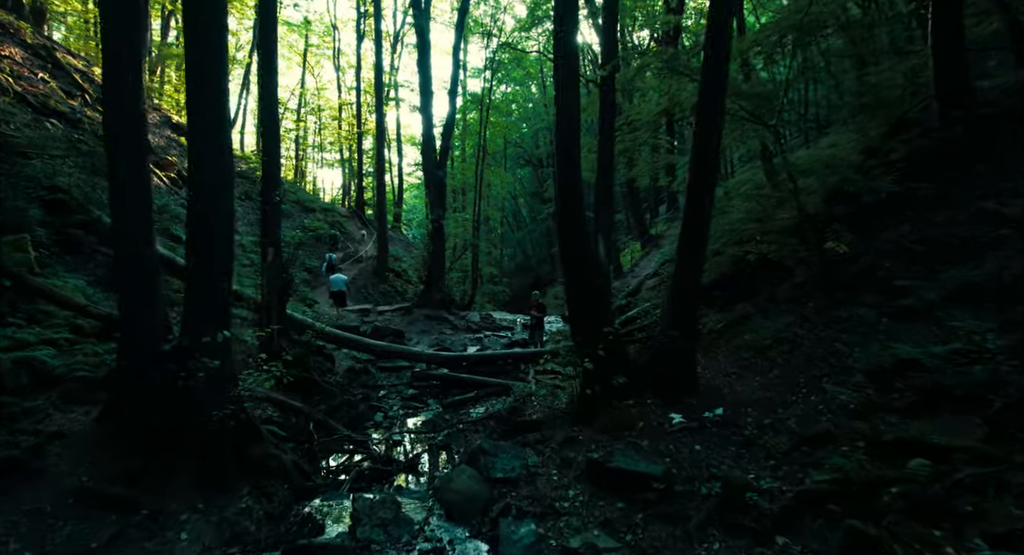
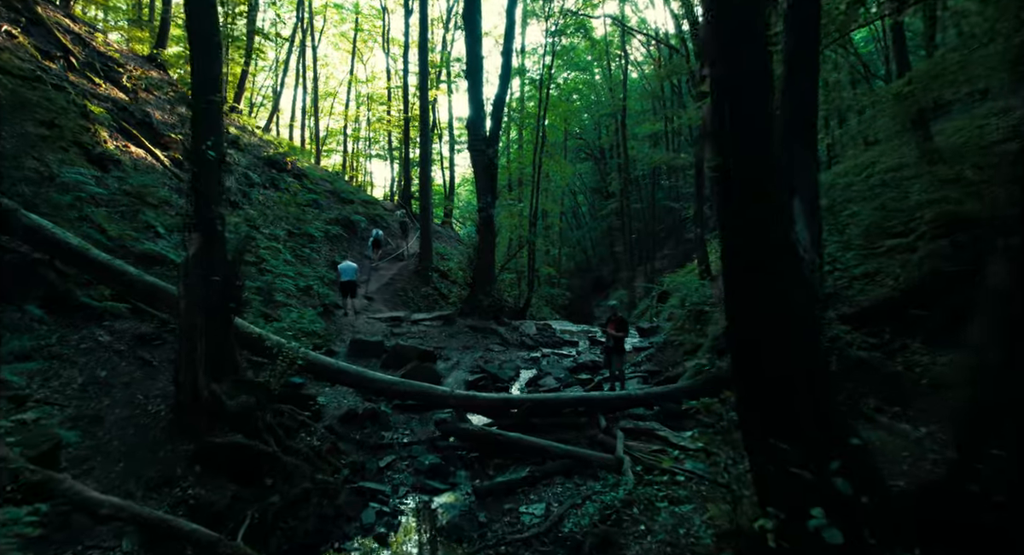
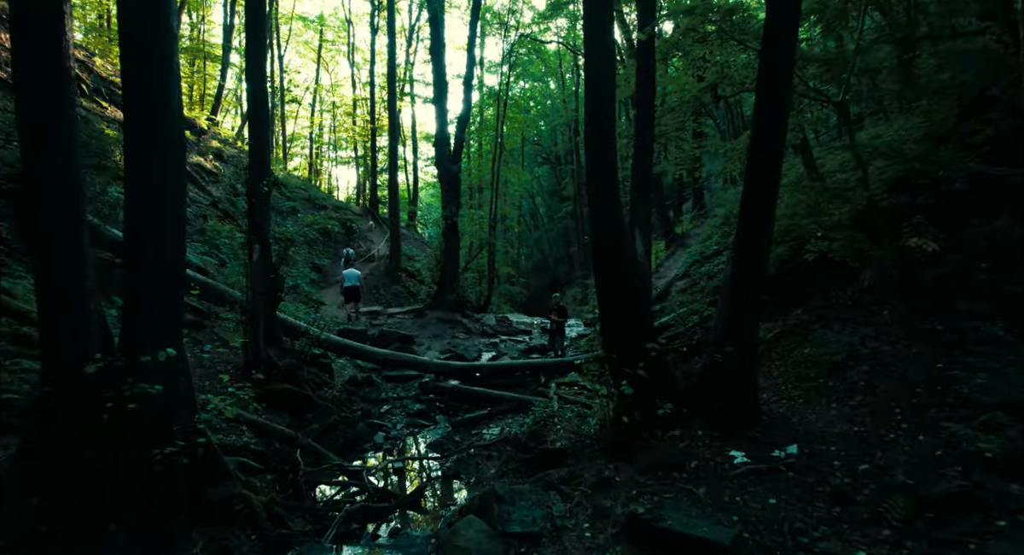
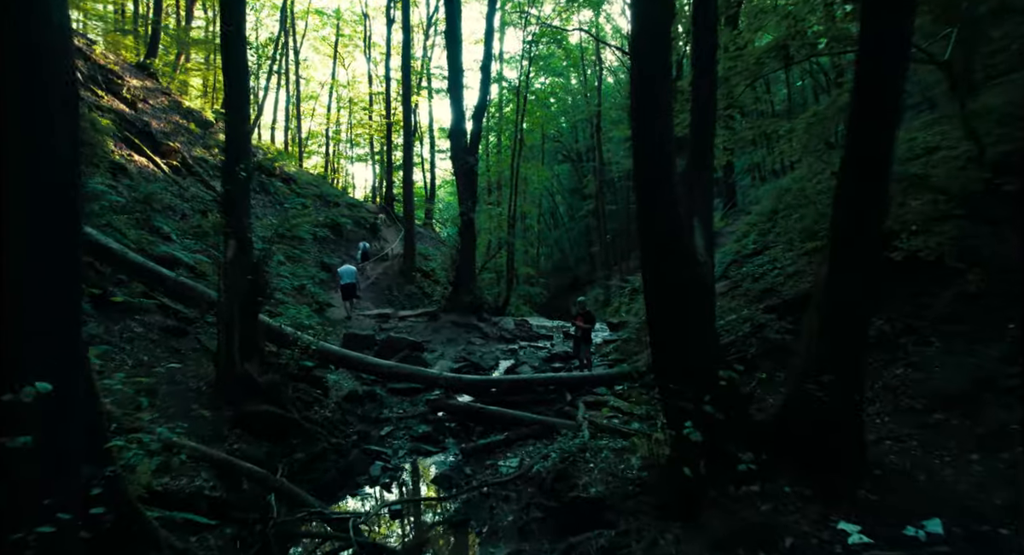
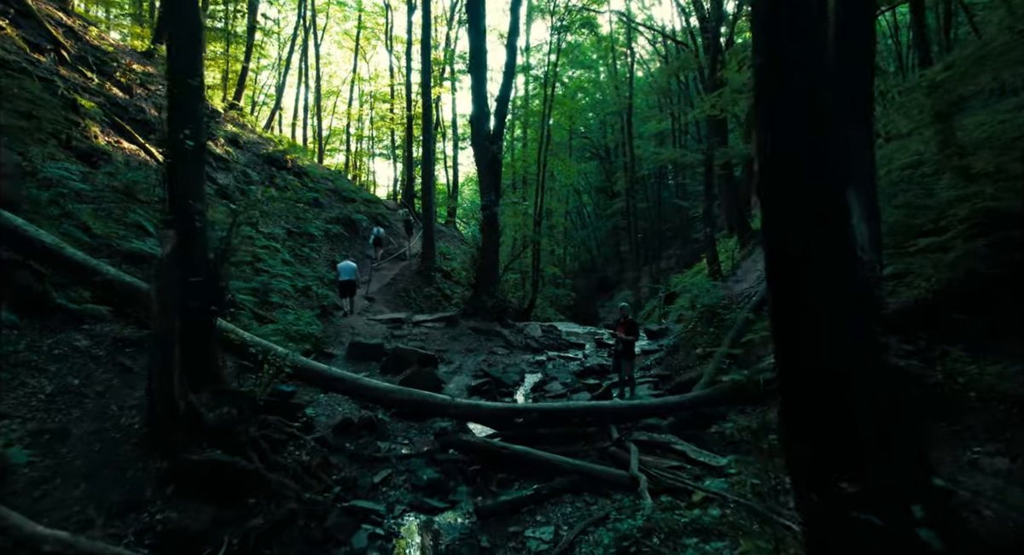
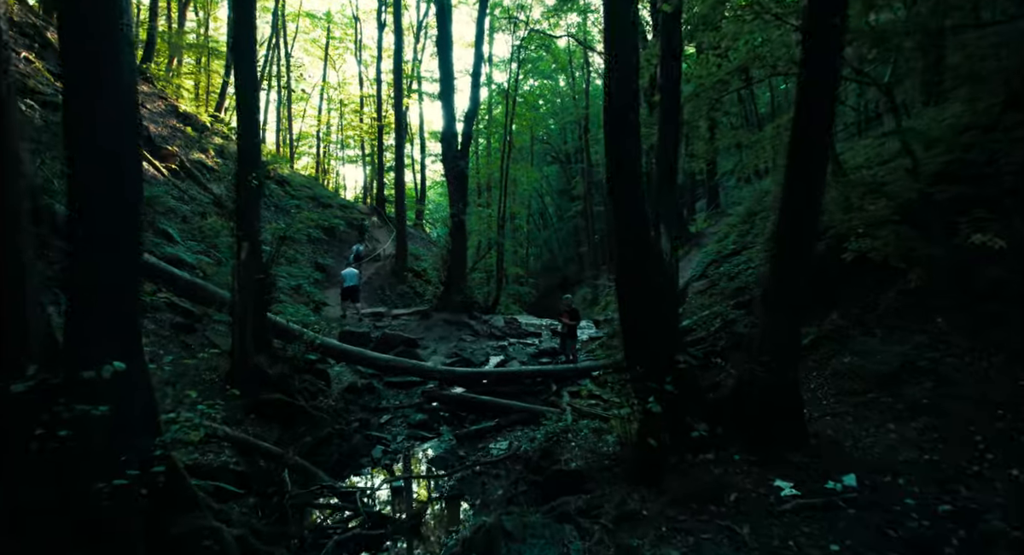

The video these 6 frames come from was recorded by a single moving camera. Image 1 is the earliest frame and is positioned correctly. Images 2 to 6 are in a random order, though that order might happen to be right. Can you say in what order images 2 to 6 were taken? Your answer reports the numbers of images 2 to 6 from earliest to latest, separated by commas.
3, 6, 4, 2, 5
